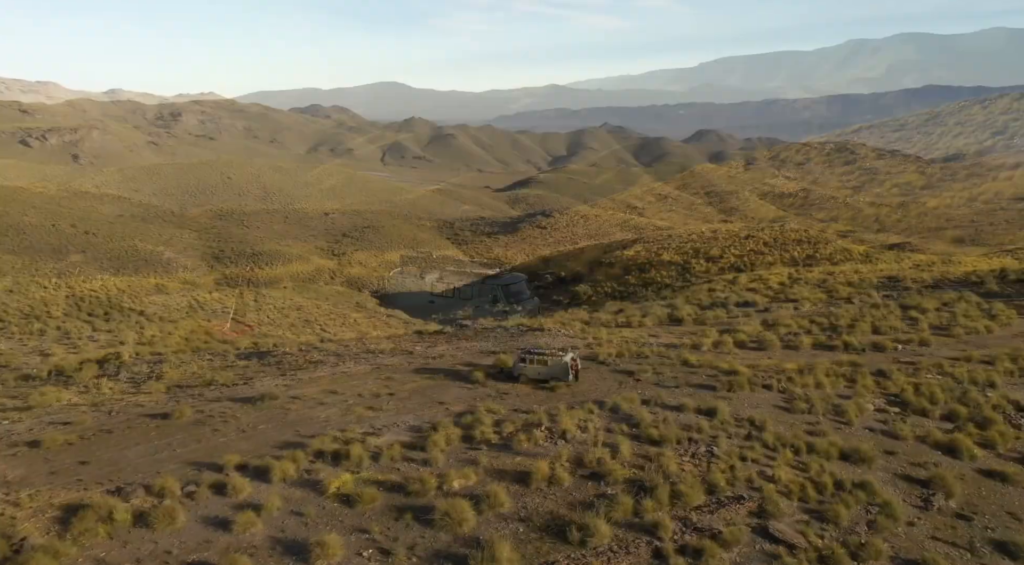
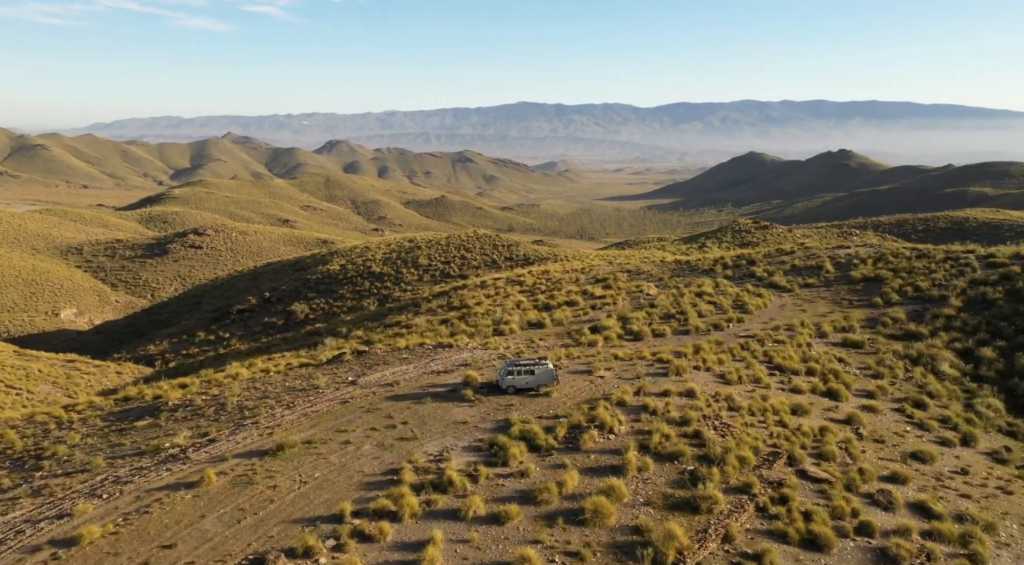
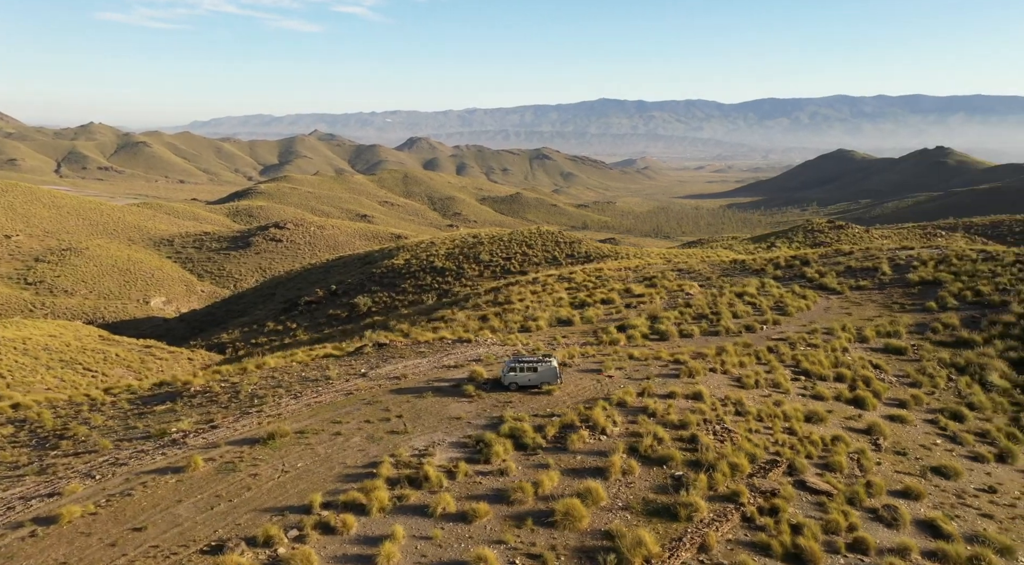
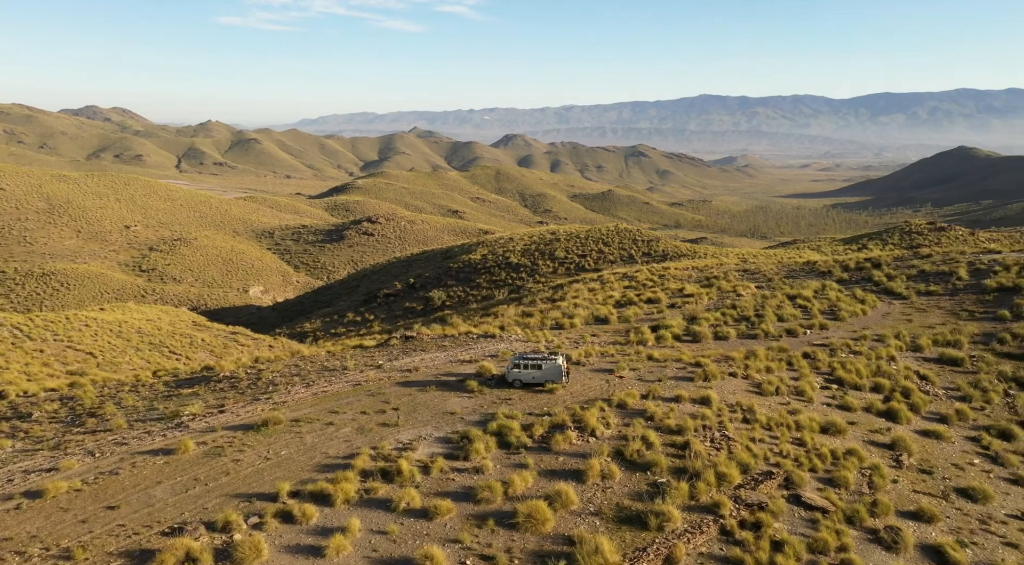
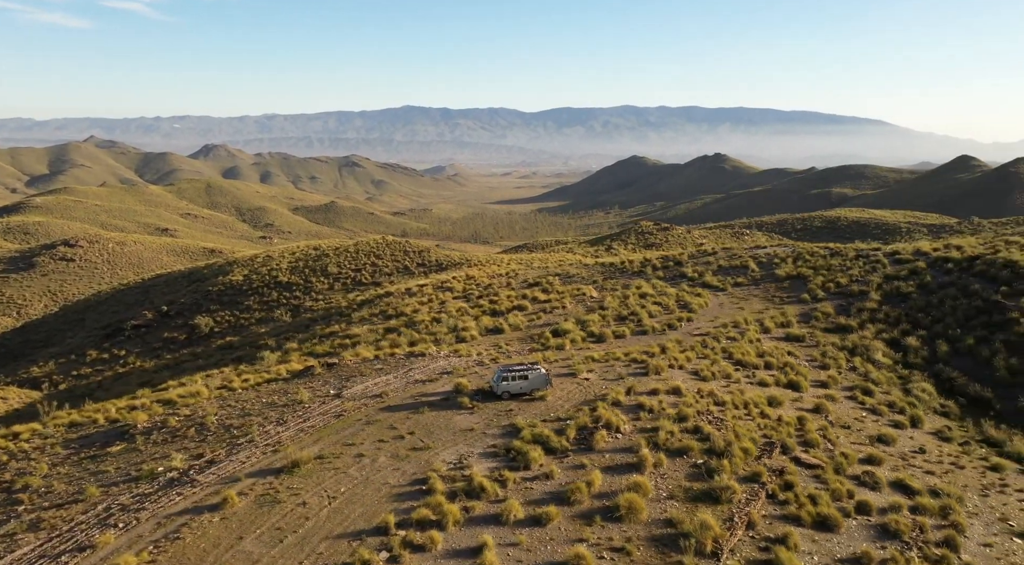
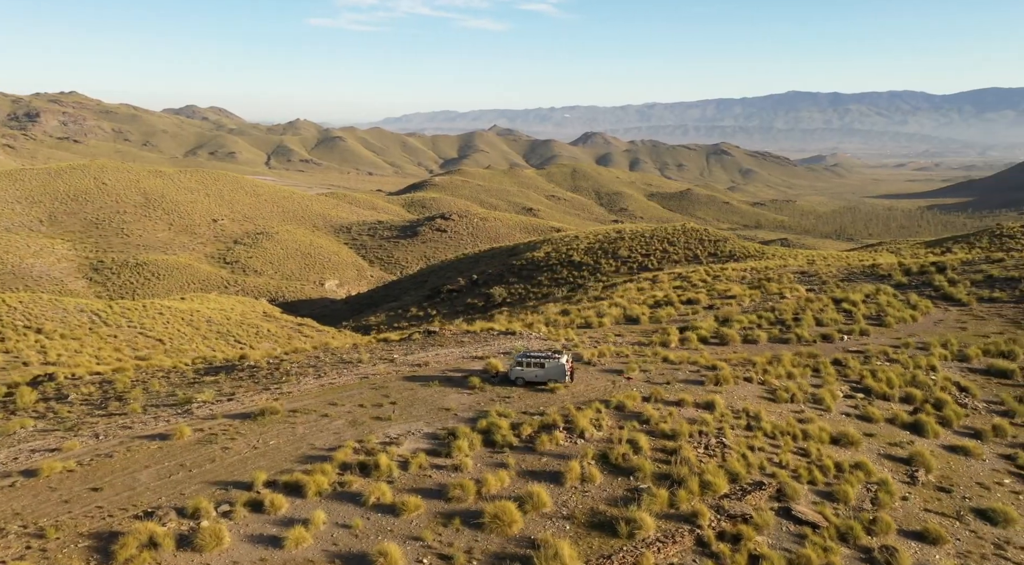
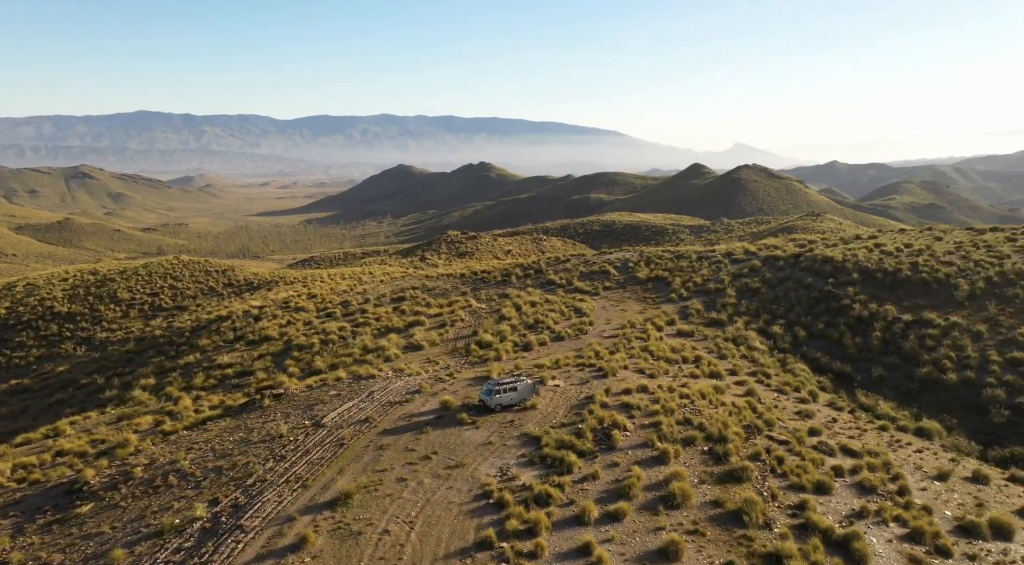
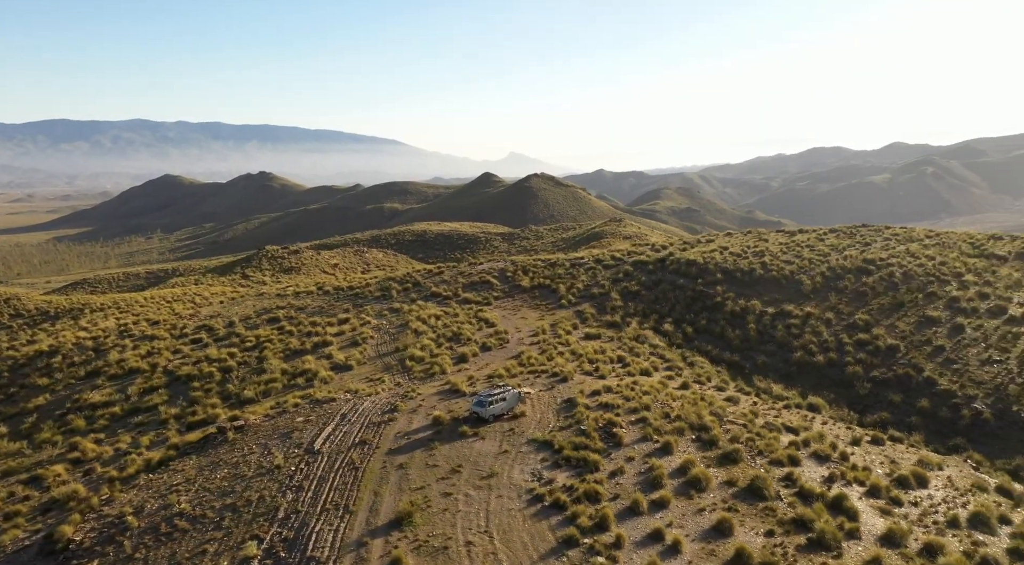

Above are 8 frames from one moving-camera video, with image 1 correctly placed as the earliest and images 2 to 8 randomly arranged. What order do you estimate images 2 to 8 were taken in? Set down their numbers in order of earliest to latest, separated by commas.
6, 4, 3, 2, 5, 7, 8
